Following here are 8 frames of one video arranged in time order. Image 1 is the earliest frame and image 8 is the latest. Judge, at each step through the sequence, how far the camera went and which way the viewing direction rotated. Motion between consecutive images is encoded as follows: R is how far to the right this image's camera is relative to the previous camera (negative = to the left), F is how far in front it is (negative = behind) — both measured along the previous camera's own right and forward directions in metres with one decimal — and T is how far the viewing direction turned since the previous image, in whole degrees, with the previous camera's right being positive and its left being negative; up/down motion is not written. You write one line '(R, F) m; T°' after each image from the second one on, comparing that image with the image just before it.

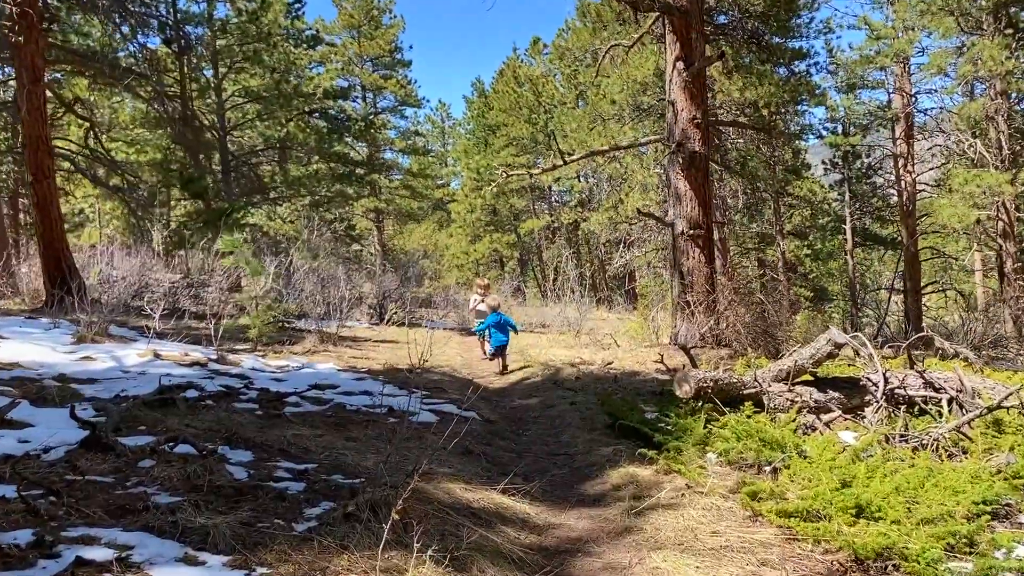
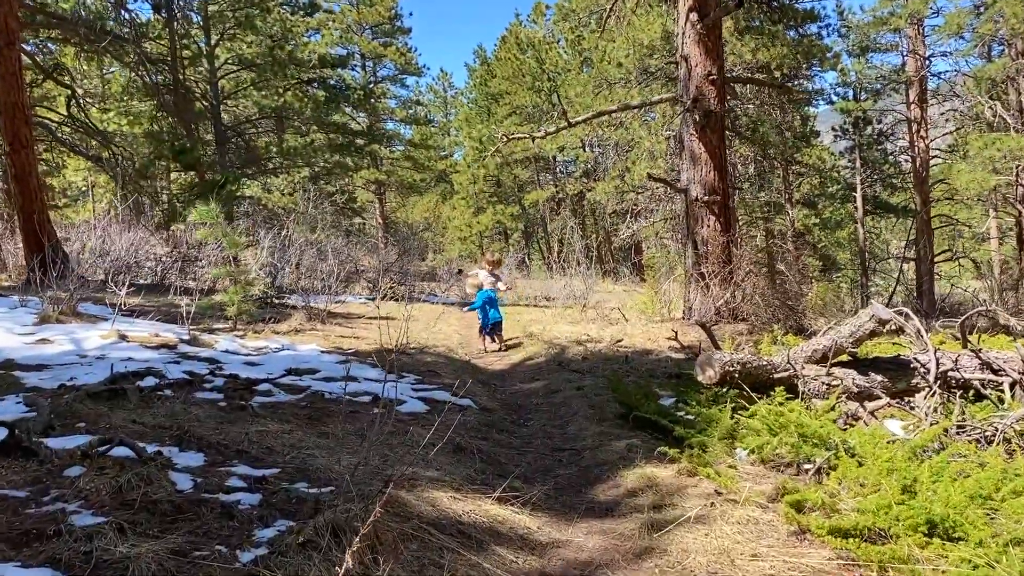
(0.0, +0.7) m; 0°
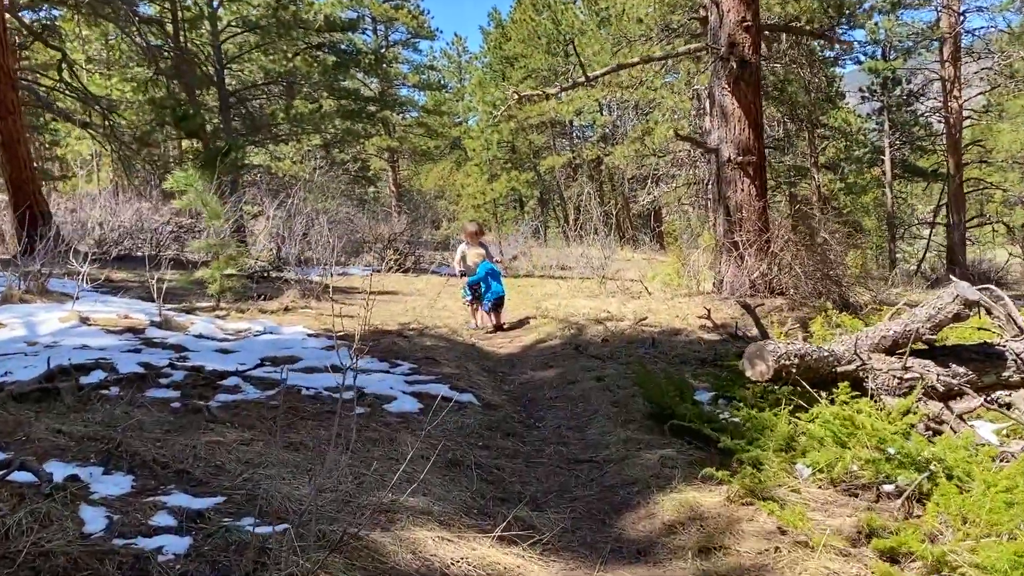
(0.0, +0.8) m; -1°
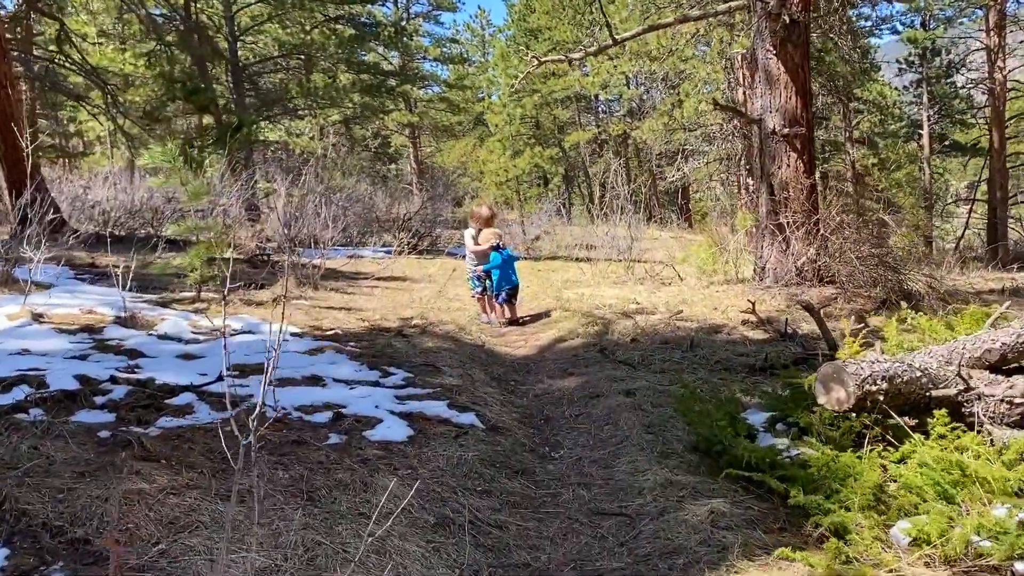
(+0.1, +0.8) m; -2°
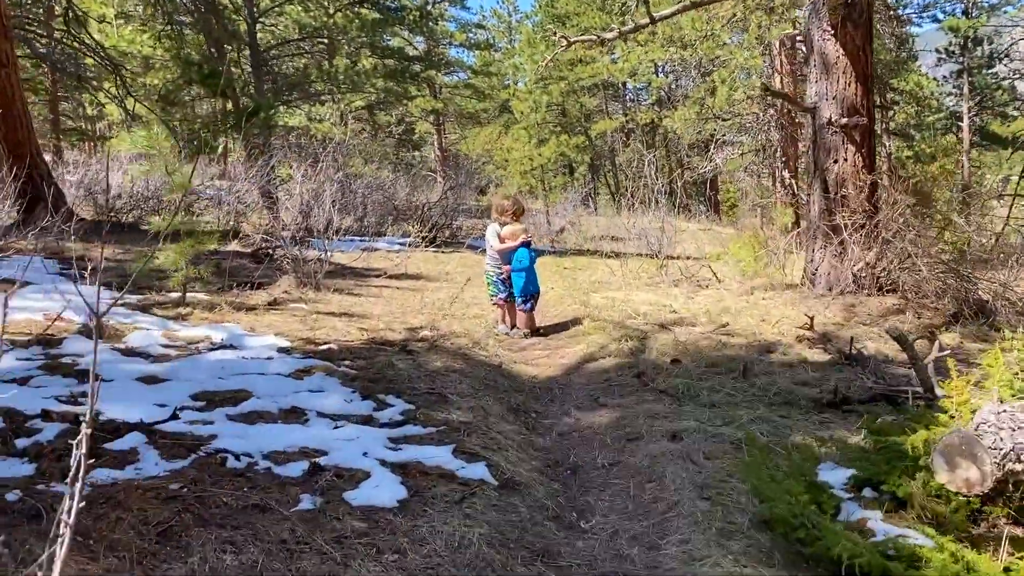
(0.0, +0.7) m; -2°
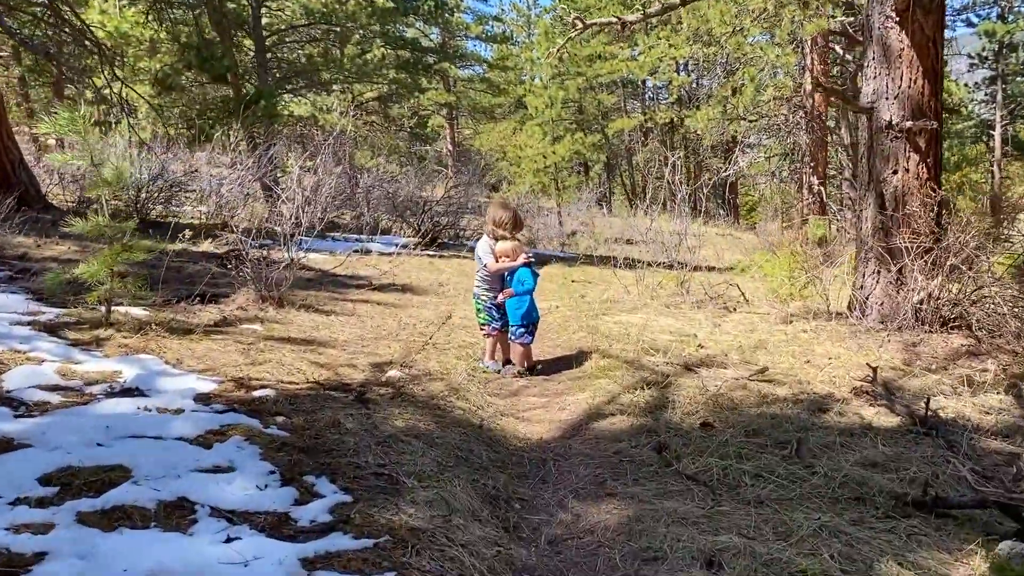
(+0.1, +1.0) m; -1°
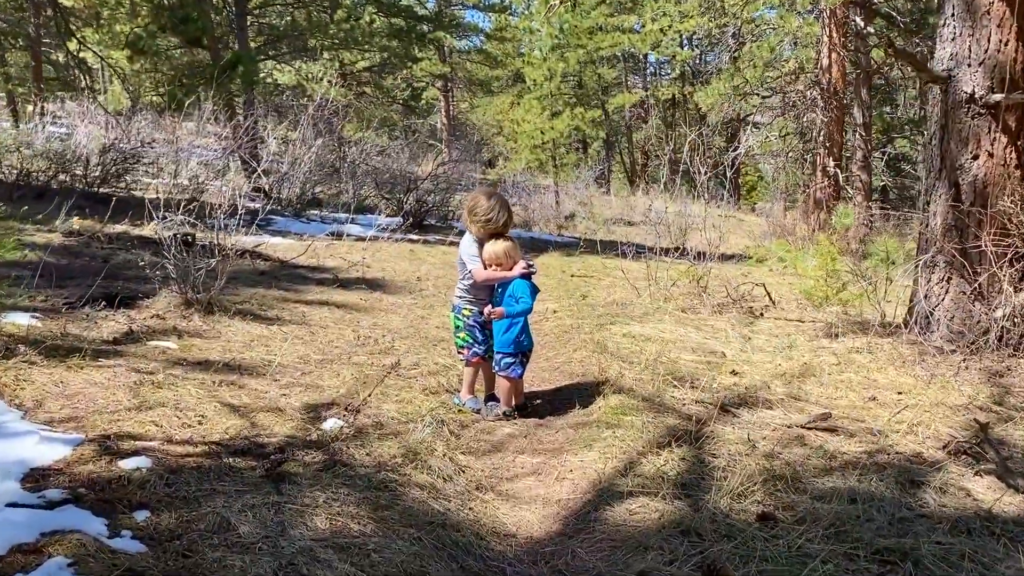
(0.0, +1.1) m; 0°
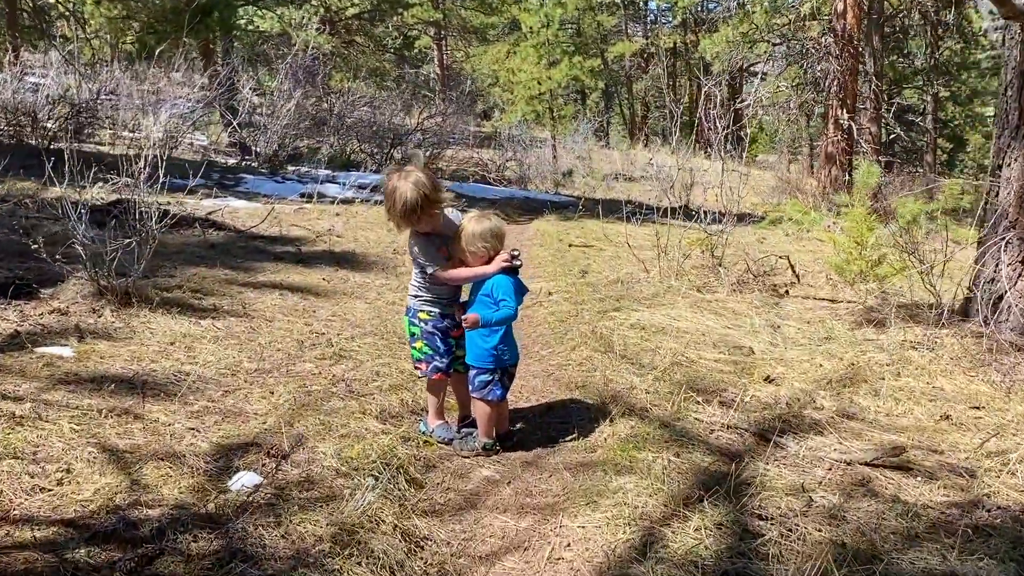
(+0.1, +0.8) m; 0°
